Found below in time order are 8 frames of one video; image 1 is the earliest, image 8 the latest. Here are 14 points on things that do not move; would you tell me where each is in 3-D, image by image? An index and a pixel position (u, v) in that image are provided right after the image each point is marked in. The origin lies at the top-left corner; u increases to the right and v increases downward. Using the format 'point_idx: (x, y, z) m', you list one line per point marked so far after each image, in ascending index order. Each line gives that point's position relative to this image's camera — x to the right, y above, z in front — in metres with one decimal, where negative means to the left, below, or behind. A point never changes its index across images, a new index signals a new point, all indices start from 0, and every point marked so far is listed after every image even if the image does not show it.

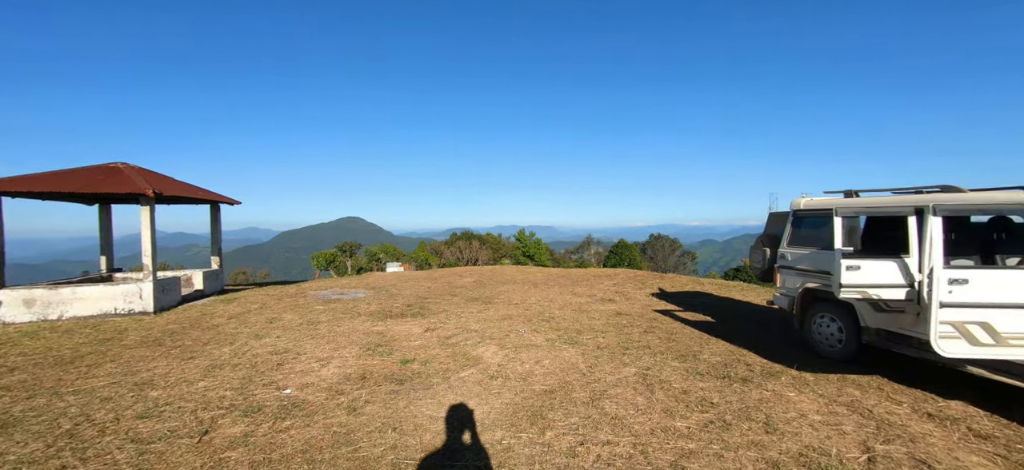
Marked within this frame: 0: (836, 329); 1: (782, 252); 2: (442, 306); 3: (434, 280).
0: (+4.3, -1.2, +5.6) m
1: (+4.2, -0.3, +6.6) m
2: (-1.7, -1.8, +10.7) m
3: (-3.0, -1.8, +16.9) m
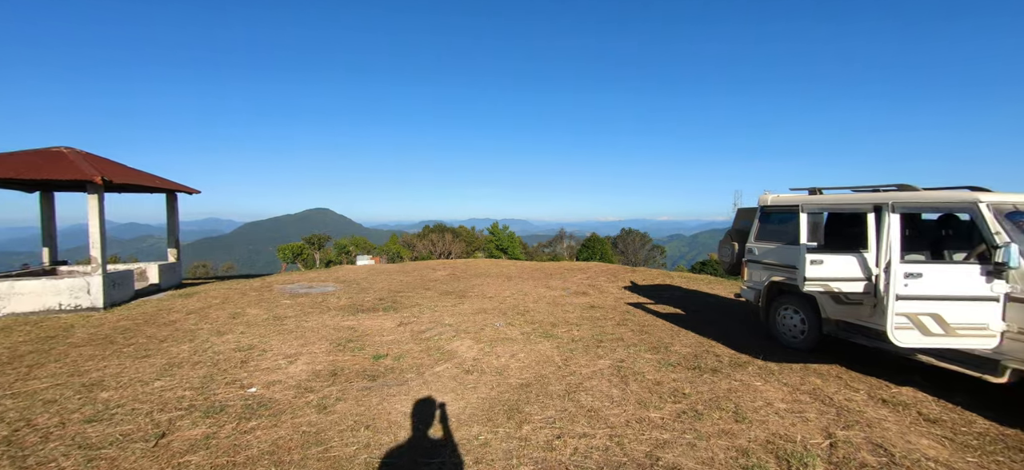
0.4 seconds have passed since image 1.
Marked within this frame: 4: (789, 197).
0: (+3.9, -1.2, +5.9) m
1: (+3.8, -0.2, +6.8) m
2: (-2.4, -1.6, +10.5) m
3: (-4.1, -1.5, +16.6) m
4: (+4.1, +0.5, +6.3) m
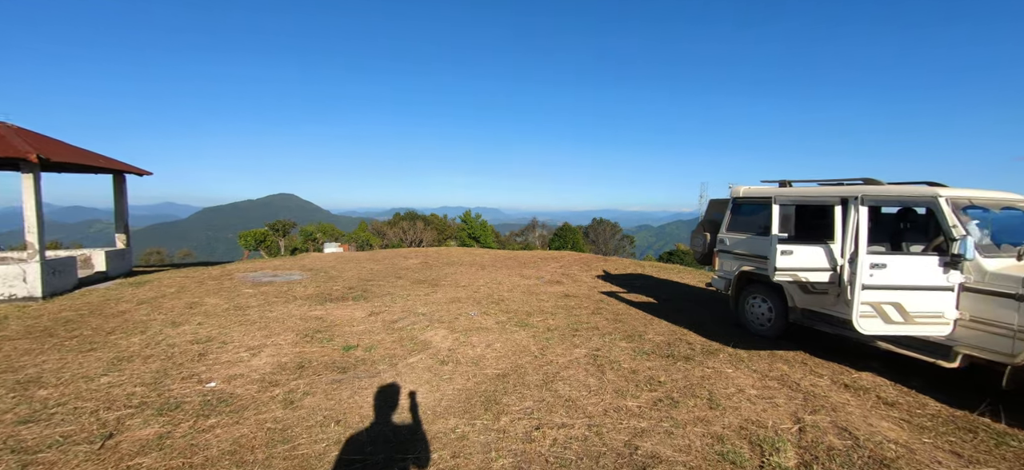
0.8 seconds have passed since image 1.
0: (+3.6, -1.0, +6.0) m
1: (+3.4, 0.0, +6.9) m
2: (-3.0, -1.3, +10.3) m
3: (-5.1, -1.0, +16.2) m
4: (+3.7, +0.7, +6.4) m
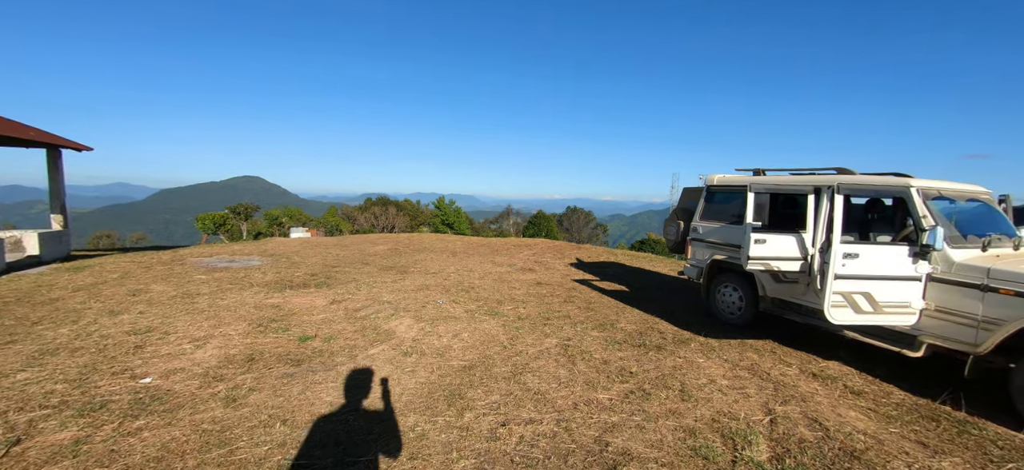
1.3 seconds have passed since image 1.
0: (+3.2, -0.9, +6.0) m
1: (+2.9, +0.2, +6.8) m
2: (-3.7, -0.9, +9.9) m
3: (-6.1, -0.4, +15.7) m
4: (+3.3, +0.9, +6.3) m
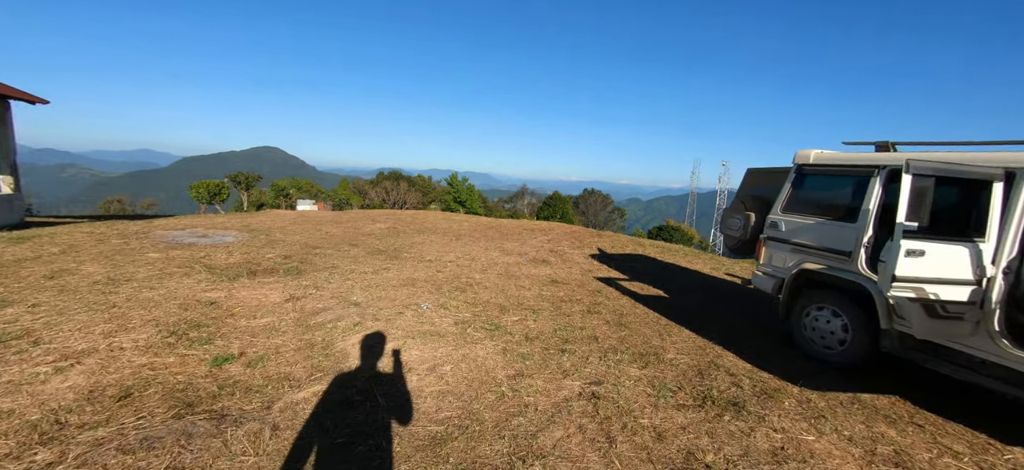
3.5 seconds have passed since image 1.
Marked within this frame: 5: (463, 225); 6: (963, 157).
0: (+3.2, -0.9, +4.2) m
1: (+3.1, +0.2, +5.0) m
2: (-3.5, -0.5, +8.3) m
3: (-5.7, +0.4, +14.1) m
4: (+3.4, +0.8, +4.4) m
5: (-1.7, +0.3, +14.5) m
6: (+3.6, +0.6, +3.4) m
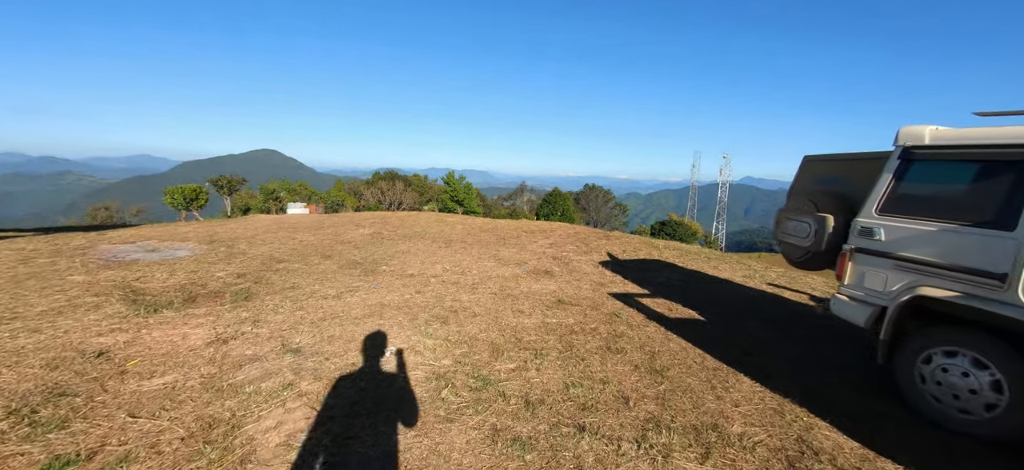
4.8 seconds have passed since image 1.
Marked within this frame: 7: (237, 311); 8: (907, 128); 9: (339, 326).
0: (+3.2, -1.0, +2.8) m
1: (+3.0, +0.1, +3.6) m
2: (-3.6, -0.7, +6.9) m
3: (-5.8, +0.2, +12.8) m
4: (+3.3, +0.8, +3.1) m
5: (-1.7, +0.2, +13.2) m
6: (+3.5, +0.6, +2.1) m
7: (-3.4, -0.9, +5.3) m
8: (+3.1, +0.9, +3.4) m
9: (-1.8, -1.0, +4.5) m
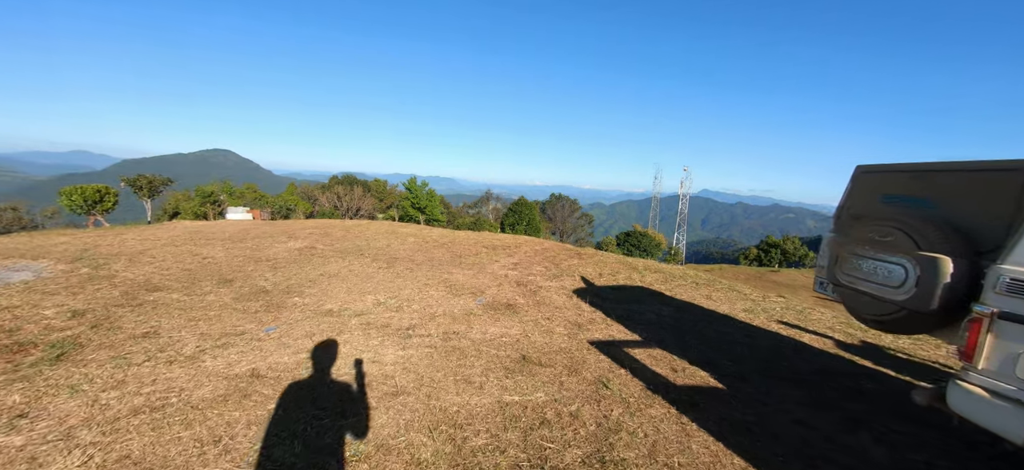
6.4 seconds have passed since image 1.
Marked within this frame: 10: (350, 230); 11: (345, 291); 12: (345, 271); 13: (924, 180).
0: (+2.9, -1.3, +1.4) m
1: (+2.6, -0.2, +2.2) m
2: (-4.2, -1.0, +5.0) m
3: (-6.8, -0.2, +10.6) m
4: (+3.0, +0.5, +1.7) m
5: (-2.8, -0.2, +11.3) m
6: (+3.3, +0.3, +0.7) m
7: (-3.8, -1.2, +3.4) m
8: (+2.8, +0.6, +2.1) m
9: (-2.2, -1.2, +2.7) m
10: (-5.3, +0.2, +14.0) m
11: (-2.5, -0.8, +6.3) m
12: (-3.0, -0.7, +7.7) m
13: (+2.8, +0.4, +2.9) m
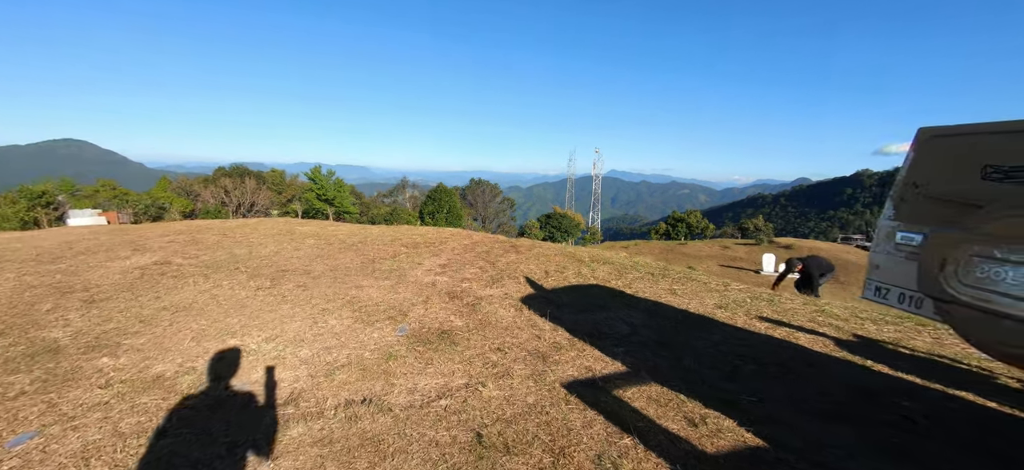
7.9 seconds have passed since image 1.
0: (+3.0, -1.3, +0.5) m
1: (+2.6, -0.2, +1.2) m
2: (-4.6, -1.3, +2.7) m
3: (-8.3, -0.5, +7.7) m
4: (+3.0, +0.5, +0.7) m
5: (-4.5, -0.3, +9.1) m
6: (+3.5, +0.3, -0.2) m
7: (-3.9, -1.5, +1.1) m
8: (+2.7, +0.6, +1.0) m
9: (-2.2, -1.5, +0.8) m
10: (-7.4, +0.1, +11.2) m
11: (-3.2, -1.0, +4.3) m
12: (-4.0, -0.8, +5.5) m
13: (+2.6, +0.5, +1.8) m
